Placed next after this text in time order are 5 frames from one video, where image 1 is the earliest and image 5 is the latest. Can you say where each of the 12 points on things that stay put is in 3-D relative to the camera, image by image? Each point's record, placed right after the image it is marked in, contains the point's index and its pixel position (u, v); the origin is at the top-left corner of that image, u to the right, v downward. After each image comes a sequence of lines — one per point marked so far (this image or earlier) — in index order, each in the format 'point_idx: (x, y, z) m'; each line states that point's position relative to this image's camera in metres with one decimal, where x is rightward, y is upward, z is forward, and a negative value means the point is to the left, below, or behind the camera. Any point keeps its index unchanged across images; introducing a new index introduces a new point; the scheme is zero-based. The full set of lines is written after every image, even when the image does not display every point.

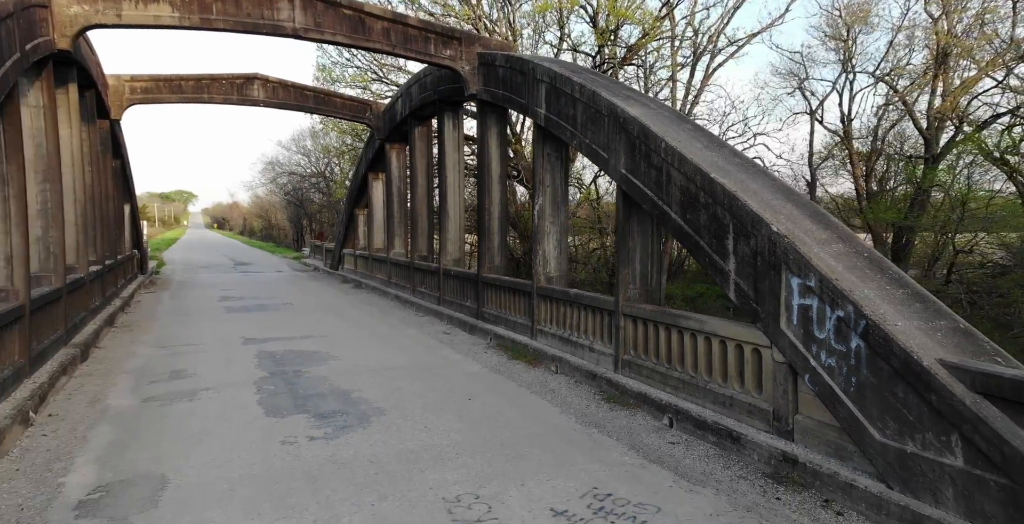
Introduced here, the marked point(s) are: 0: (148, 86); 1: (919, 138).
0: (-9.3, +4.5, +14.9) m
1: (+11.6, +3.5, +16.2) m
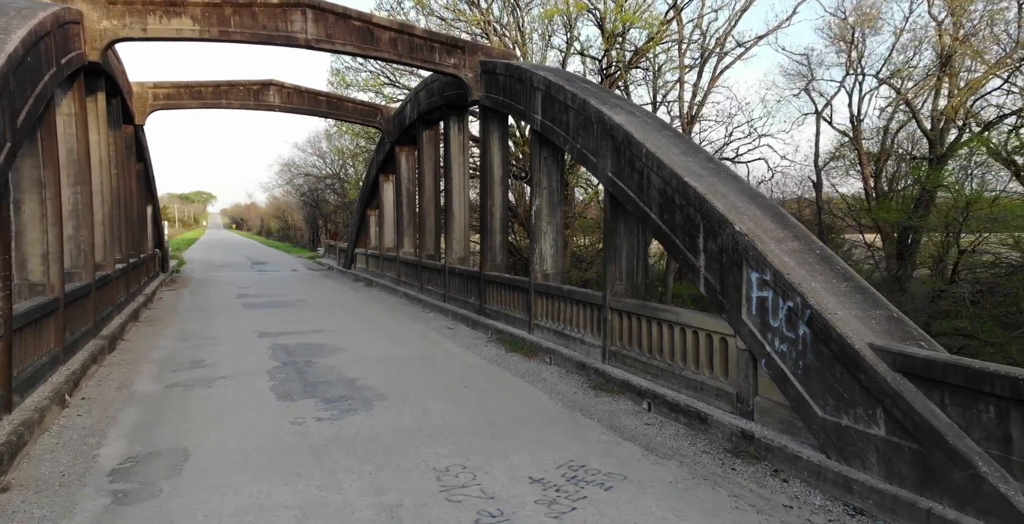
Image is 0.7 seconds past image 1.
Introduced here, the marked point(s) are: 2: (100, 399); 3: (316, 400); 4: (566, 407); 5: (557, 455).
0: (-9.2, +4.5, +15.6) m
1: (+11.8, +3.5, +16.4) m
2: (-4.7, -1.5, +6.5) m
3: (-2.1, -1.5, +6.2) m
4: (+0.5, -1.4, +5.8) m
5: (+0.3, -1.5, +4.5) m
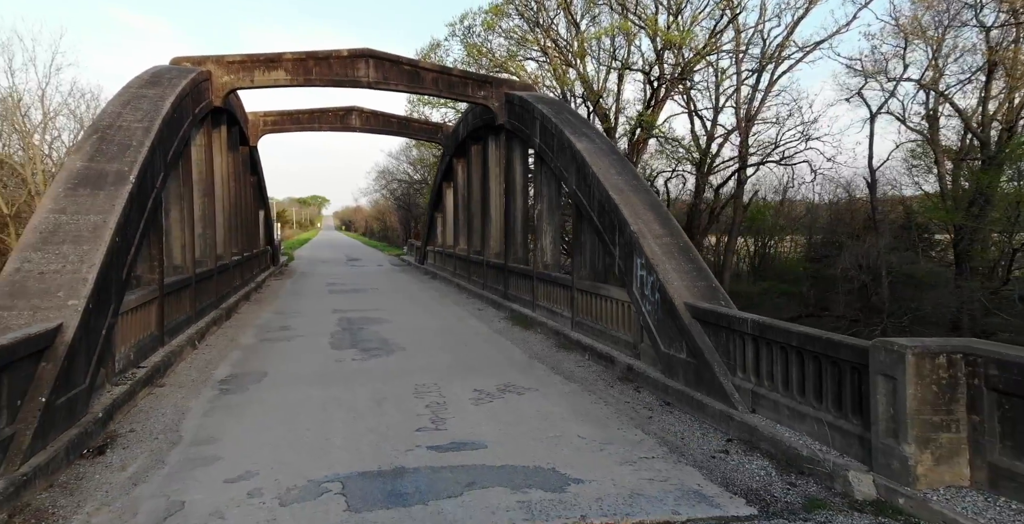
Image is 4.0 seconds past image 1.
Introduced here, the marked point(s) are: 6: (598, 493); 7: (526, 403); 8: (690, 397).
0: (-7.8, +4.7, +19.0) m
1: (+13.1, +3.5, +16.6) m
2: (-4.8, -1.4, +9.3) m
3: (-2.3, -1.3, +8.6) m
4: (+0.2, -1.3, +7.8) m
5: (-0.1, -1.3, +6.6) m
6: (+0.5, -1.5, +3.7) m
7: (+0.1, -1.4, +5.7) m
8: (+1.6, -1.2, +5.1) m
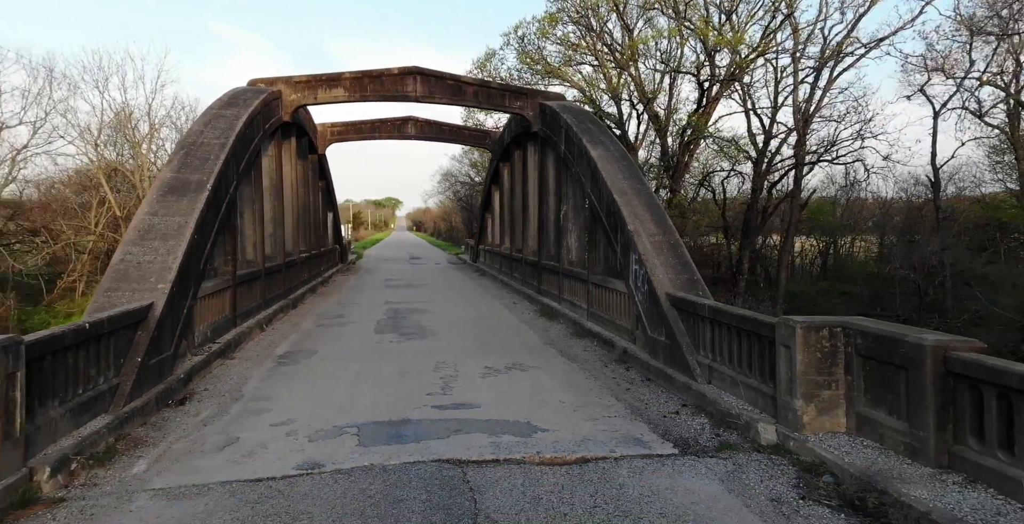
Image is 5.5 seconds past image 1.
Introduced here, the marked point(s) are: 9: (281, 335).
0: (-6.2, +4.7, +20.7) m
1: (+14.3, +3.5, +15.9) m
2: (-4.3, -1.3, +10.7) m
3: (-1.9, -1.2, +9.7) m
4: (+0.5, -1.2, +8.6) m
5: (0.0, -1.3, +7.5) m
6: (+0.3, -1.4, +4.5) m
7: (+0.2, -1.3, +6.5) m
8: (+1.5, -1.1, +5.8) m
9: (-4.0, -1.3, +10.1) m
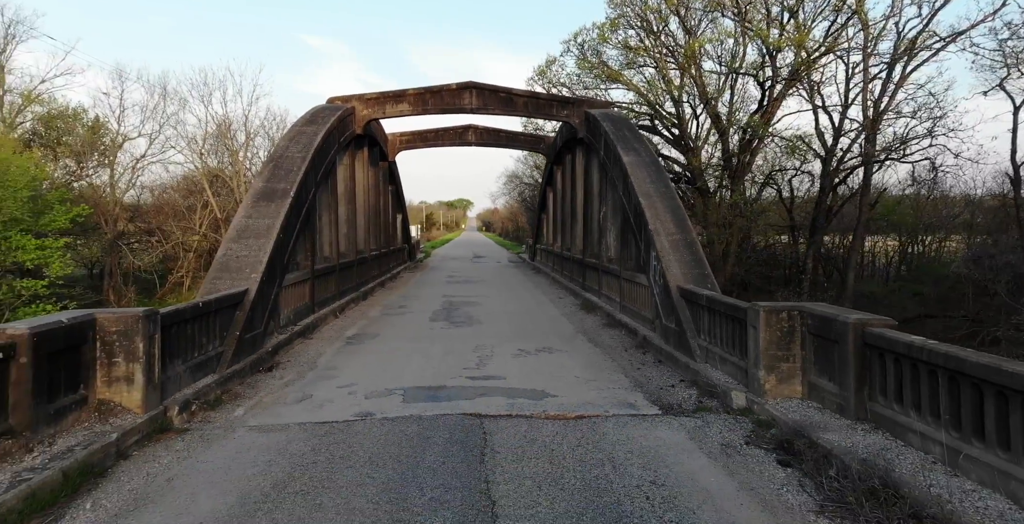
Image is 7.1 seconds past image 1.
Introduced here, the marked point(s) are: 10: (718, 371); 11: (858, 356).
0: (-4.0, +4.8, +22.3) m
1: (+15.7, +3.4, +15.1) m
2: (-3.4, -1.2, +12.2) m
3: (-1.1, -1.2, +10.9) m
4: (+1.1, -1.1, +9.5) m
5: (+0.5, -1.2, +8.4) m
6: (+0.5, -1.3, +5.4) m
7: (+0.5, -1.2, +7.5) m
8: (+1.8, -1.1, +6.6) m
9: (-3.2, -1.2, +11.5) m
10: (+2.0, -1.1, +5.6) m
11: (+2.3, -0.6, +3.9) m
